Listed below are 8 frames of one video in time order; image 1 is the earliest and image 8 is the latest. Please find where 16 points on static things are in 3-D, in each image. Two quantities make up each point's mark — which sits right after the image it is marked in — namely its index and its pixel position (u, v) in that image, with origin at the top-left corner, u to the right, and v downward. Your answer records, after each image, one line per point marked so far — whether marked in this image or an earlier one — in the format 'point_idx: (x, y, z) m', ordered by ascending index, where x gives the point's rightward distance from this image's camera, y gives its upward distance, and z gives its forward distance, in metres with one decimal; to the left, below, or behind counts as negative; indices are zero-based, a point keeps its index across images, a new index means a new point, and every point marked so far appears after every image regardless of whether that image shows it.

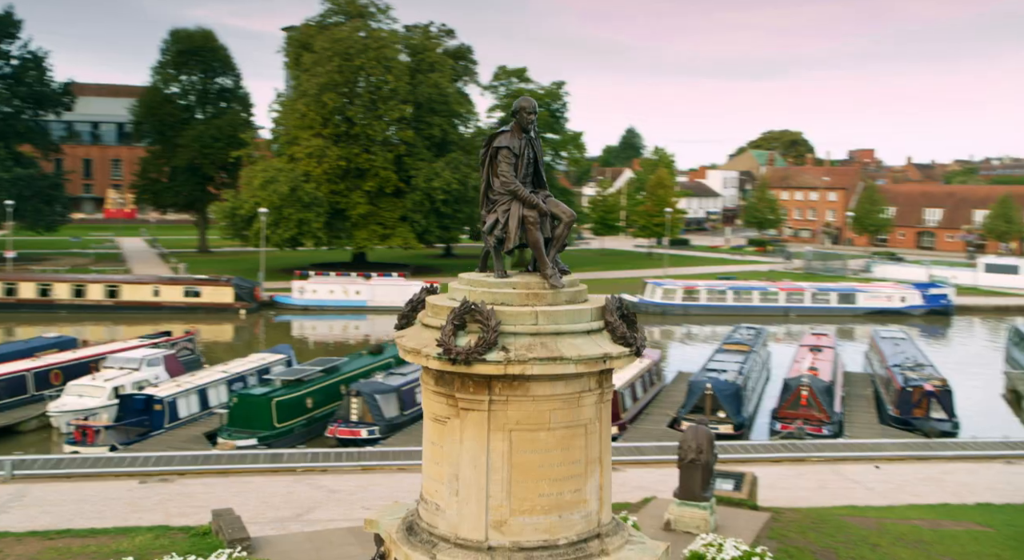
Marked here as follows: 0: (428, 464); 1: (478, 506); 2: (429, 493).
0: (-0.8, -1.7, +8.3) m
1: (-0.3, -2.0, +7.8) m
2: (-0.7, -2.0, +8.4) m
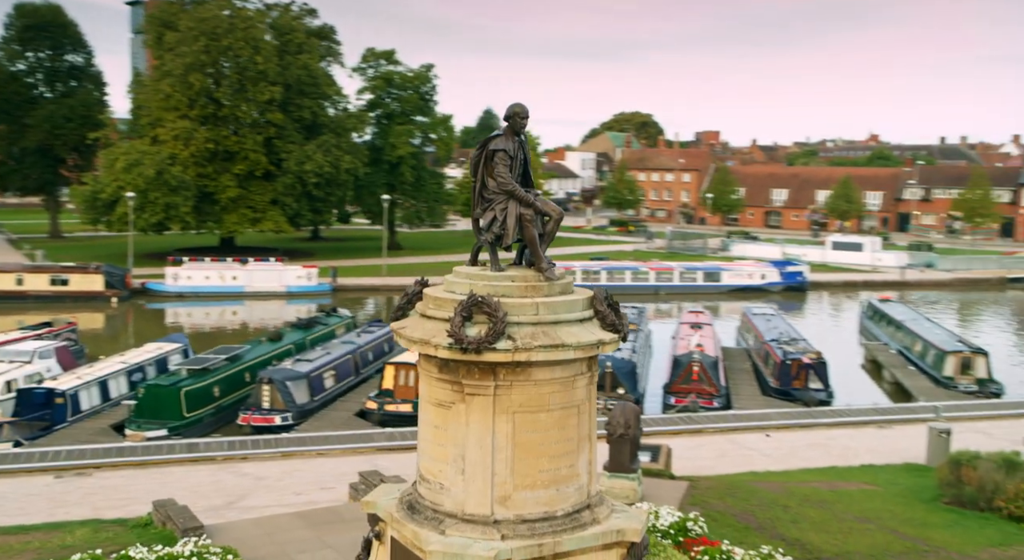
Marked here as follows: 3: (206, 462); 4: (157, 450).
0: (-0.8, -1.7, +8.8) m
1: (-0.3, -1.9, +8.4) m
2: (-0.8, -1.9, +8.9) m
3: (-6.2, -3.6, +18.0) m
4: (-7.3, -3.4, +18.3) m
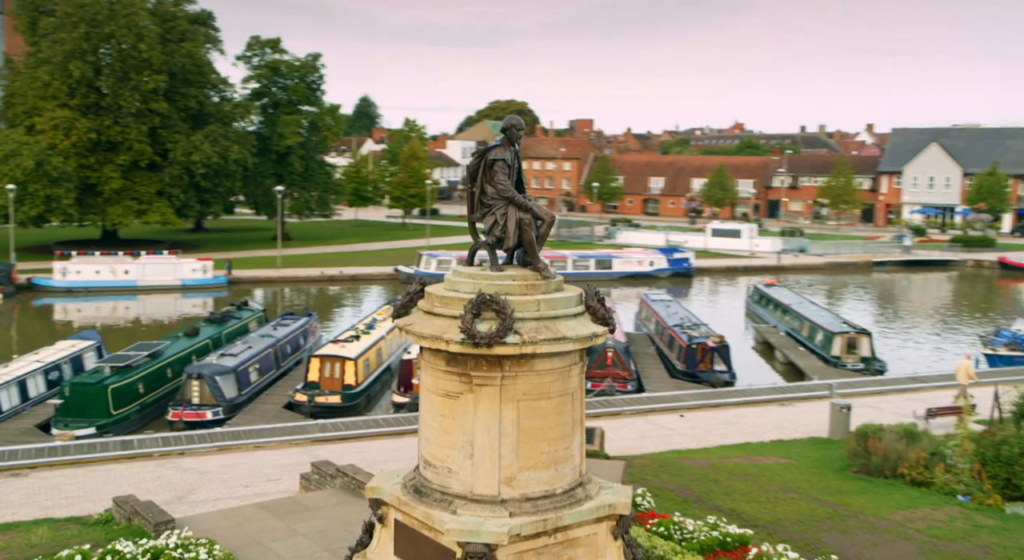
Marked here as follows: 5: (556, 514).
0: (-0.8, -1.7, +9.5) m
1: (-0.2, -1.9, +9.1) m
2: (-0.8, -1.9, +9.5) m
3: (-7.4, -3.6, +17.9) m
4: (-8.6, -3.4, +18.0) m
5: (+0.5, -2.5, +9.2) m
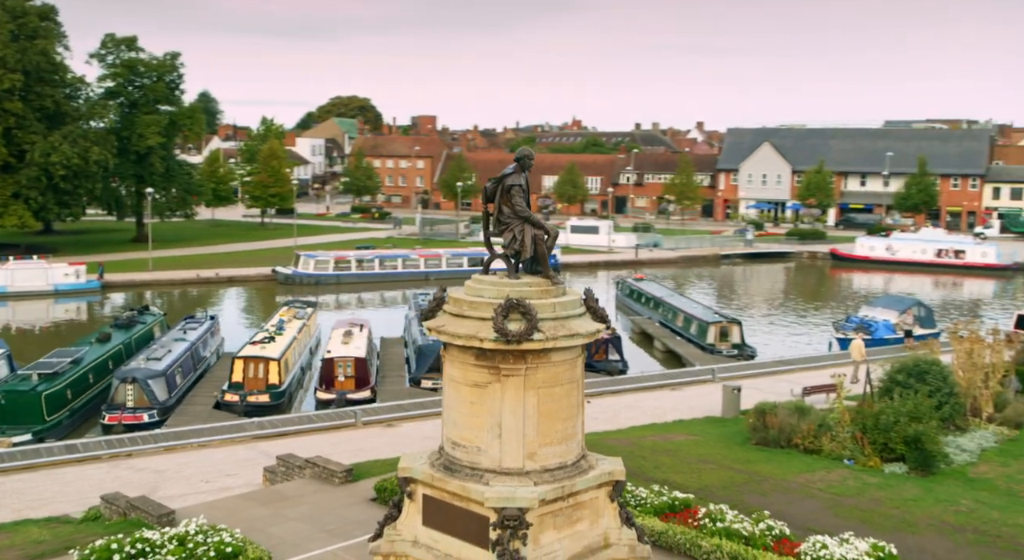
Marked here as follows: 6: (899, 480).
0: (-0.6, -1.7, +11.0) m
1: (+0.1, -2.0, +10.7) m
2: (-0.6, -2.0, +11.0) m
3: (-8.5, -3.8, +18.0) m
4: (-9.7, -3.6, +17.9) m
5: (+0.7, -2.5, +10.9) m
6: (+7.7, -4.1, +17.4) m
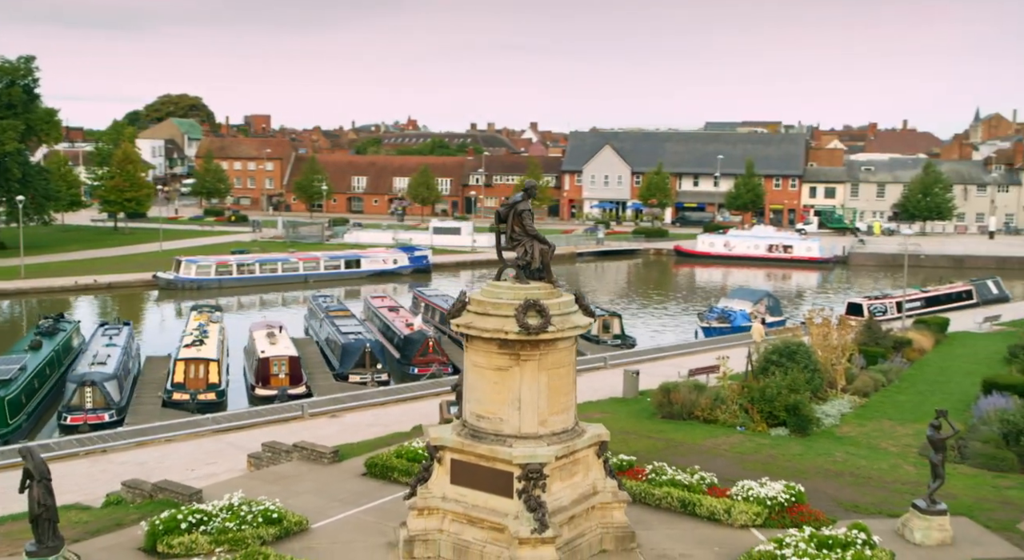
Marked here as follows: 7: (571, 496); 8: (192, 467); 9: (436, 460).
0: (-0.4, -1.8, +13.5) m
1: (+0.3, -2.0, +13.4) m
2: (-0.4, -2.1, +13.5) m
3: (-9.5, -4.0, +19.0) m
4: (-10.6, -3.9, +18.6) m
5: (+0.9, -2.6, +13.7) m
6: (+6.6, -3.9, +21.4) m
7: (+0.9, -3.4, +13.9) m
8: (-6.8, -4.0, +18.7) m
9: (-1.2, -2.9, +14.1) m
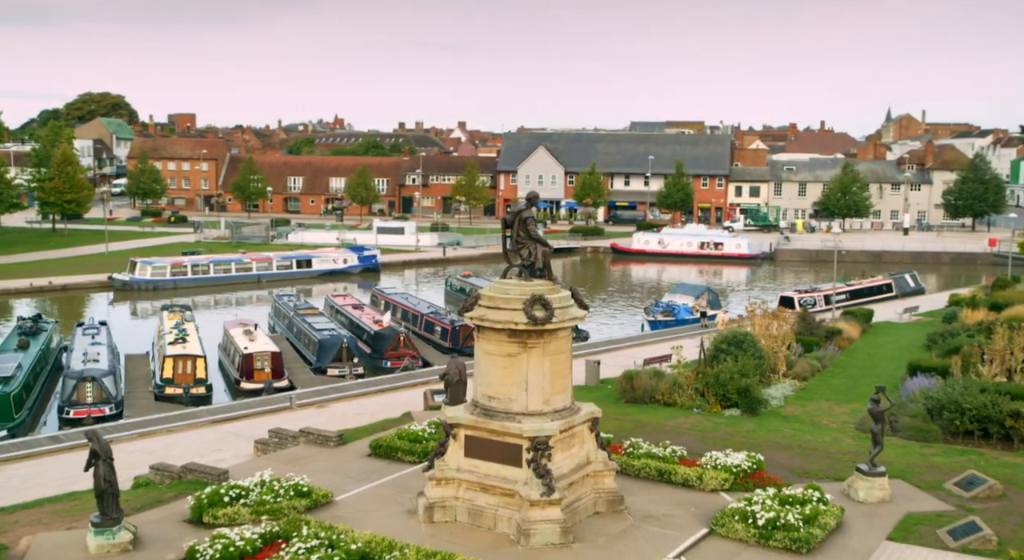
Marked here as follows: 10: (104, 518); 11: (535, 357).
0: (-0.2, -1.7, +15.3) m
1: (+0.5, -2.0, +15.3) m
2: (-0.2, -2.0, +15.4) m
3: (-9.7, -4.0, +20.0) m
4: (-10.8, -3.9, +19.6) m
5: (+1.1, -2.5, +15.7) m
6: (+6.1, -3.8, +23.8) m
7: (+1.1, -3.4, +15.8) m
8: (-7.1, -4.0, +20.0) m
9: (-1.1, -2.8, +15.9) m
10: (-6.4, -3.7, +13.8) m
11: (+0.4, -1.3, +15.2) m
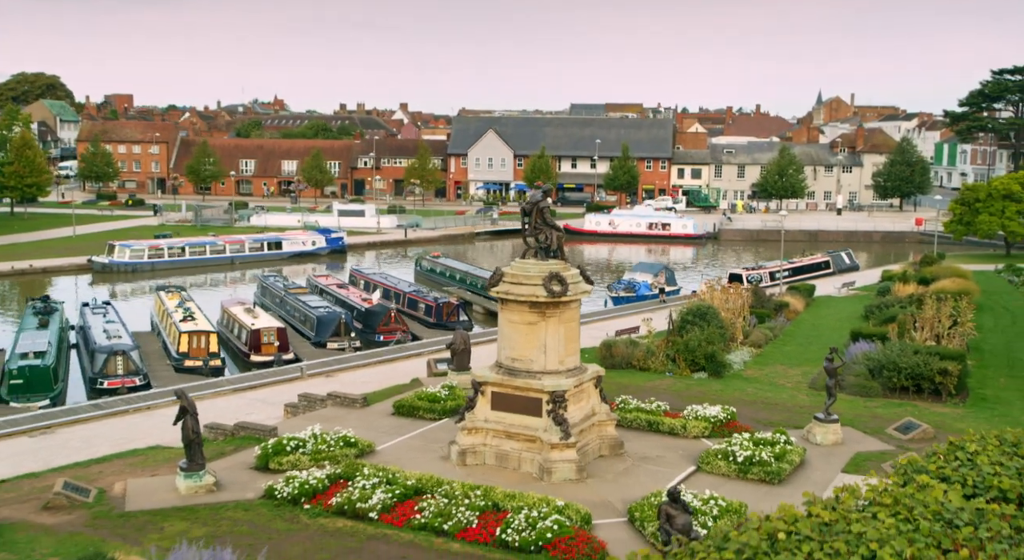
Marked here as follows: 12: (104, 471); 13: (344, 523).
0: (+0.2, -1.3, +18.0) m
1: (+0.9, -1.5, +18.0) m
2: (+0.2, -1.5, +18.0) m
3: (-9.6, -3.5, +22.0) m
4: (-10.7, -3.4, +21.5) m
5: (+1.5, -2.0, +18.4) m
6: (+6.0, -3.1, +26.9) m
7: (+1.4, -2.9, +18.6) m
8: (-7.0, -3.5, +22.2) m
9: (-0.7, -2.4, +18.5) m
10: (-5.9, -3.4, +16.0) m
11: (+0.8, -0.9, +17.9) m
12: (-8.1, -3.8, +17.4) m
13: (-2.9, -4.2, +15.2) m
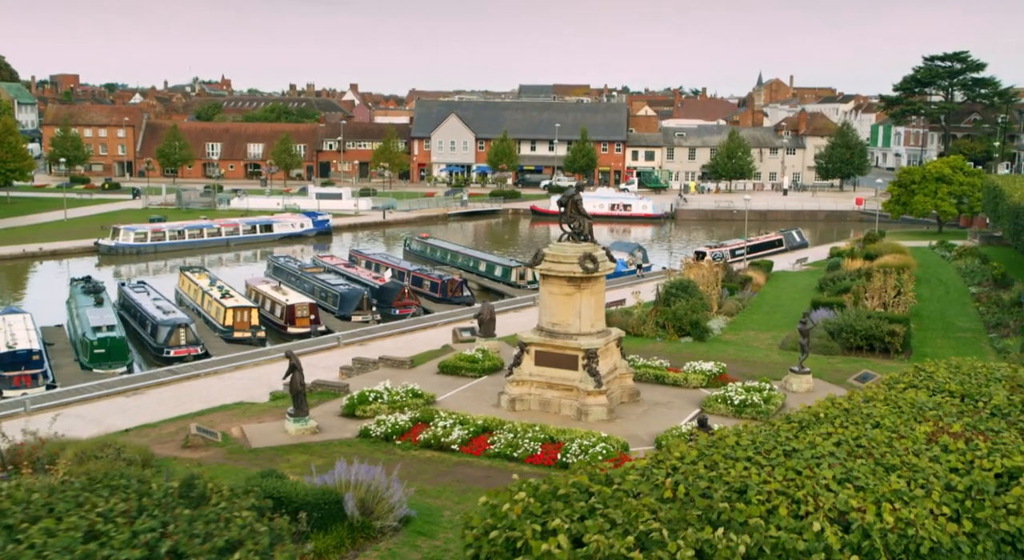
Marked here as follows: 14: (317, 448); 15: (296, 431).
0: (+1.2, -0.7, +21.8) m
1: (+1.9, -0.9, +21.8) m
2: (+1.2, -1.0, +21.8) m
3: (-8.8, -3.0, +25.3) m
4: (-9.8, -2.9, +24.7) m
5: (+2.4, -1.4, +22.3) m
6: (+6.4, -2.3, +31.1) m
7: (+2.4, -2.3, +22.5) m
8: (-6.2, -2.9, +25.6) m
9: (+0.3, -1.8, +22.2) m
10: (-4.7, -2.9, +19.5) m
11: (+1.8, -0.3, +21.7) m
12: (-7.0, -3.3, +20.8) m
13: (-1.7, -3.7, +18.9) m
14: (-4.2, -3.6, +18.9) m
15: (-4.8, -3.4, +19.6) m
